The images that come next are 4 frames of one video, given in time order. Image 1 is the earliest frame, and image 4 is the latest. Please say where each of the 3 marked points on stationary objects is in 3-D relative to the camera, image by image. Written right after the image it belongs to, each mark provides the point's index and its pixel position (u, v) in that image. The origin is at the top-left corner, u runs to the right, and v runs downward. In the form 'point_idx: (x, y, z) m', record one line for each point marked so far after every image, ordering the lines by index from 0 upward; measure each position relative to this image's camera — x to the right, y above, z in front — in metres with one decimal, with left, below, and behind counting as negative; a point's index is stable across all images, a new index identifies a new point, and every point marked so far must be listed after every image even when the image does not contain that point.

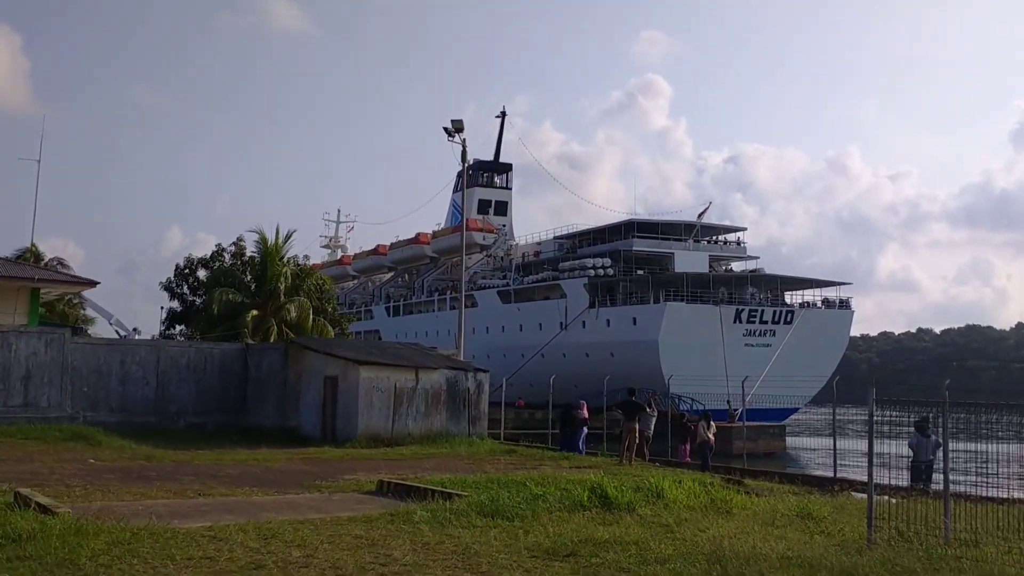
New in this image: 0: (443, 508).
0: (-0.6, -1.9, +8.5) m
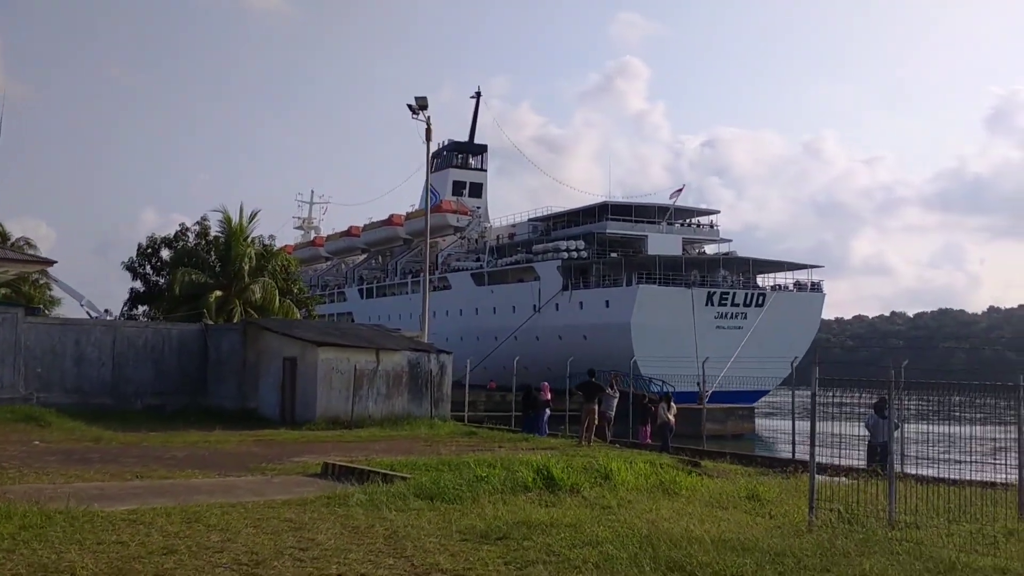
0: (-1.1, -1.7, +8.3) m
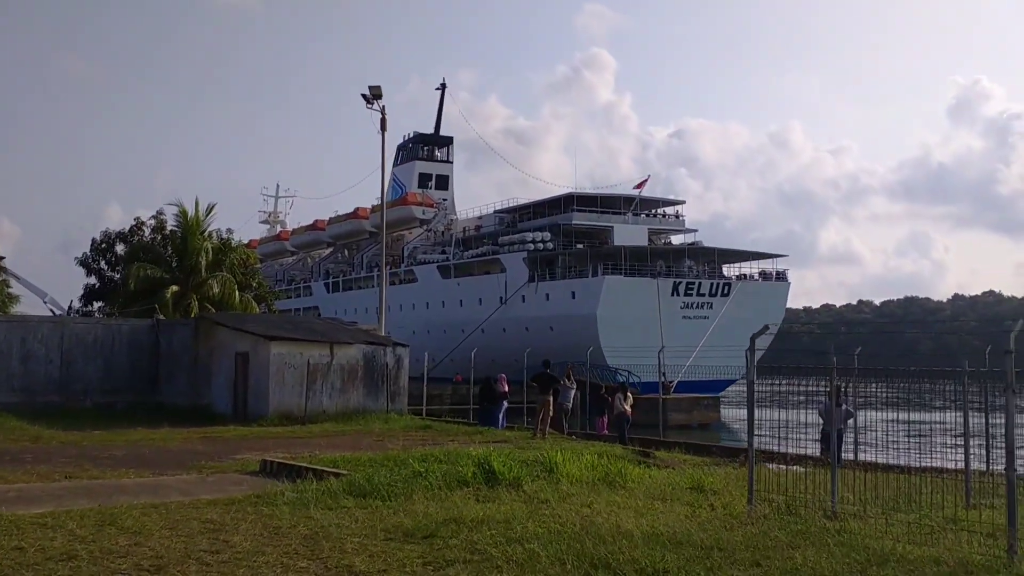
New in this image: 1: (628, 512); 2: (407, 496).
0: (-1.6, -1.7, +8.0) m
1: (+0.9, -1.6, +7.0) m
2: (-0.8, -1.7, +7.7) m
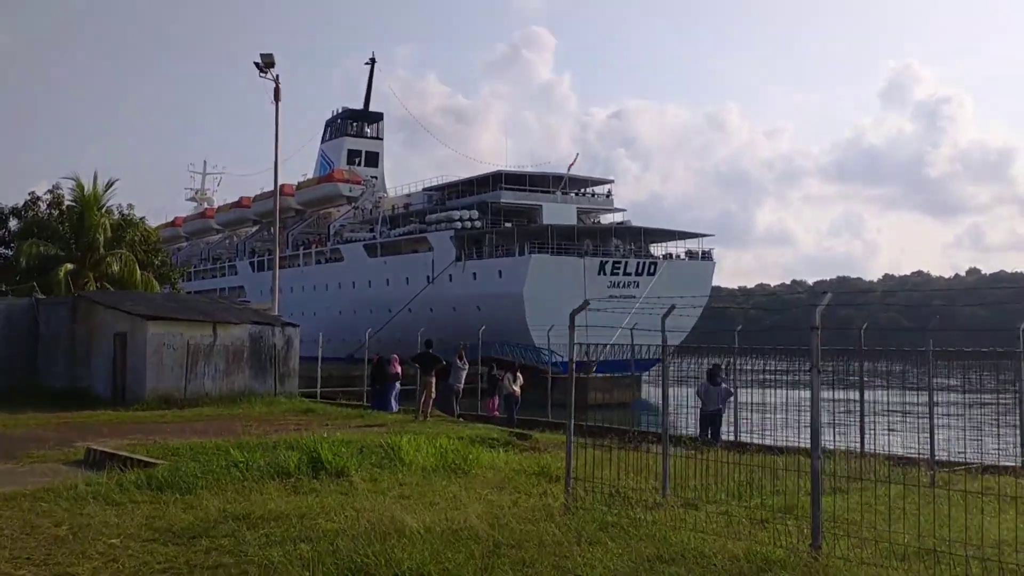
0: (-3.0, -1.5, +7.3) m
1: (-0.5, -1.5, +6.5) m
2: (-2.2, -1.5, +7.1) m
